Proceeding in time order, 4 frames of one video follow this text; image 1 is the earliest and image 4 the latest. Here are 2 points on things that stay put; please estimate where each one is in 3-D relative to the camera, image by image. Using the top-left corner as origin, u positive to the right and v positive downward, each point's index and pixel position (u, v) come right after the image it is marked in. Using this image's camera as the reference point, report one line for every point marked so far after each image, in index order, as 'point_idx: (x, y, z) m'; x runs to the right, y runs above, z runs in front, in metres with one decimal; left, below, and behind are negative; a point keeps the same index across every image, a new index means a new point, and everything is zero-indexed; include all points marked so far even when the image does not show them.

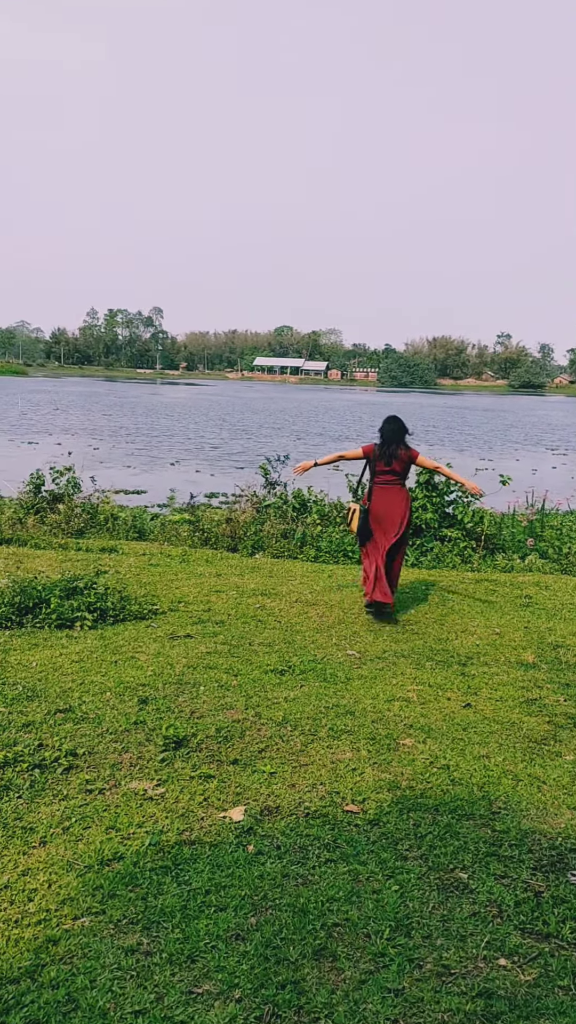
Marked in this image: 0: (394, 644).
0: (+0.7, -0.9, +6.2) m
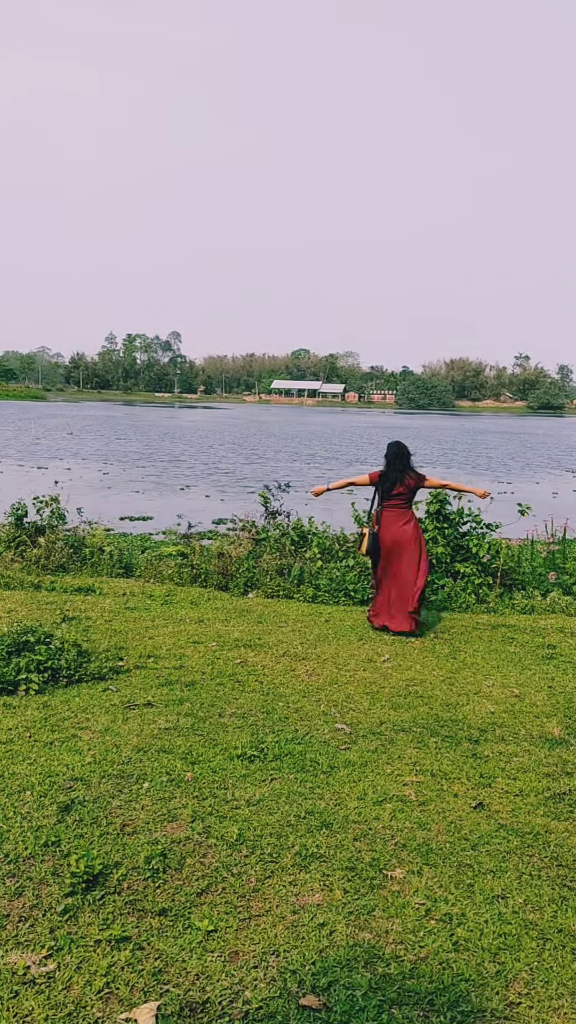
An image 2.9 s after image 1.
0: (+0.6, -1.2, +5.2) m
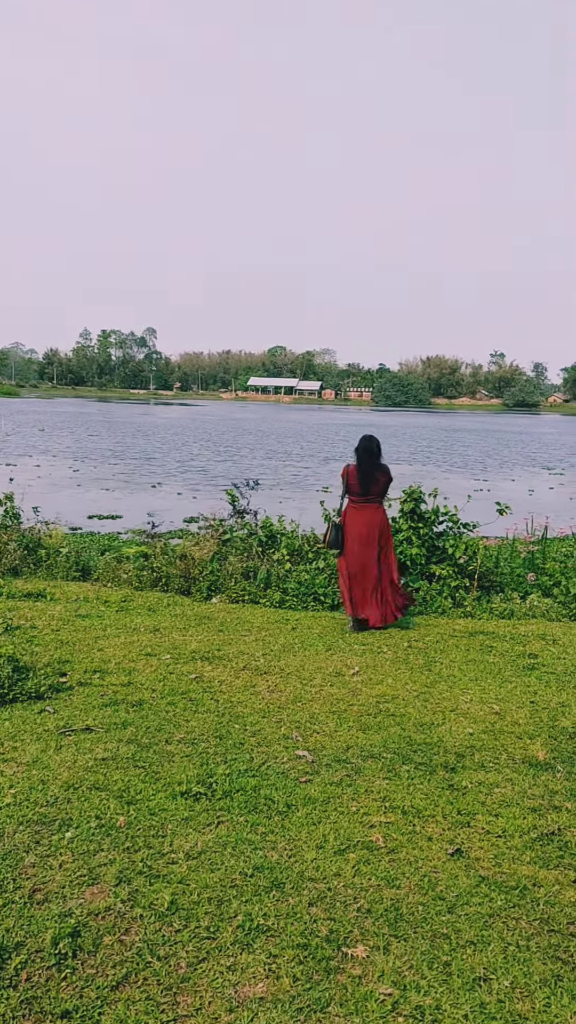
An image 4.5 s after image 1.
0: (+0.4, -1.2, +4.7) m
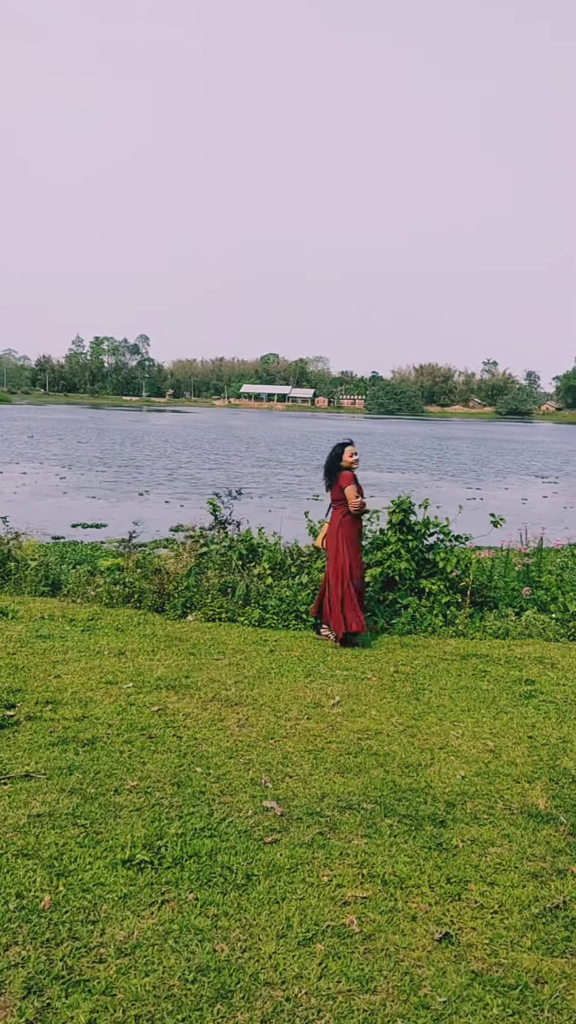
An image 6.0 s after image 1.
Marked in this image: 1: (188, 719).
0: (+0.2, -1.3, +4.2) m
1: (-0.6, -1.2, +4.9) m
